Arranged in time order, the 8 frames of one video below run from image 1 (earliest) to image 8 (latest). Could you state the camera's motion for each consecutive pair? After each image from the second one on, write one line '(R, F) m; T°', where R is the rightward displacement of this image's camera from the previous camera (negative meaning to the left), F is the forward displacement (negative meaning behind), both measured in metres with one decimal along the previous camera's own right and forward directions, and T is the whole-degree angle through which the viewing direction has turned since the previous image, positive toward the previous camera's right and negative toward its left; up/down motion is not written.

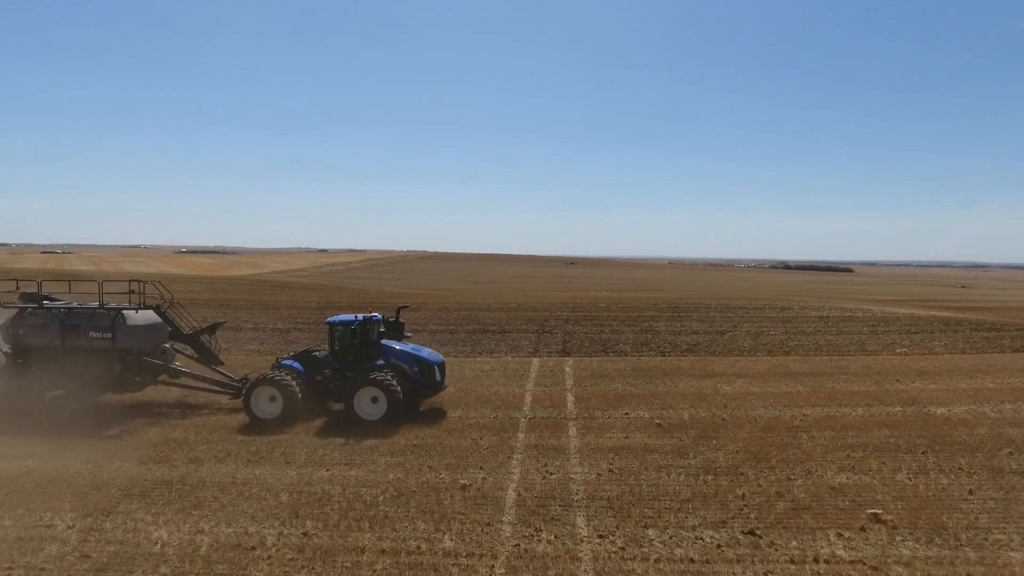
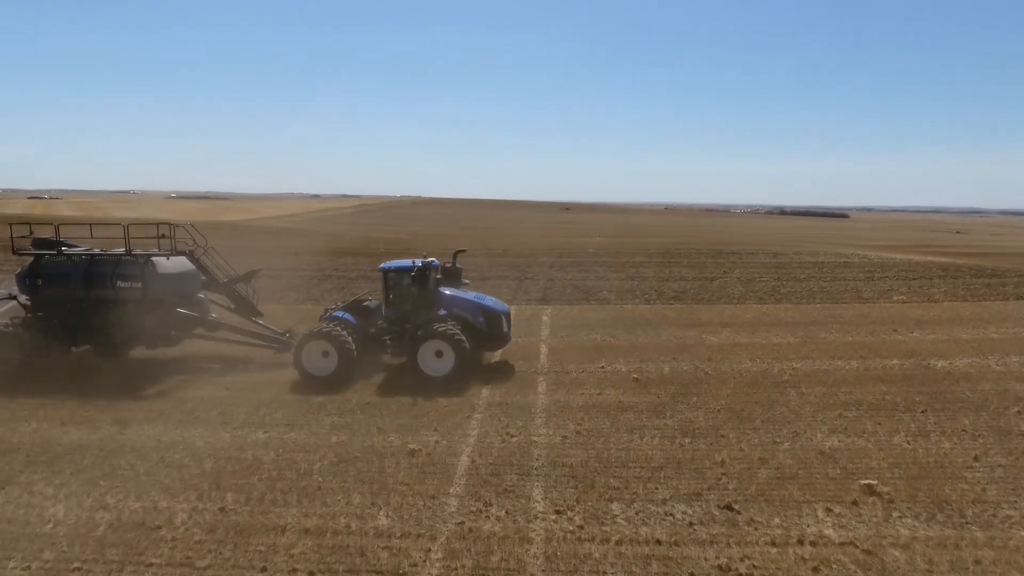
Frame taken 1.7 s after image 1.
(+0.5, +1.1) m; 0°
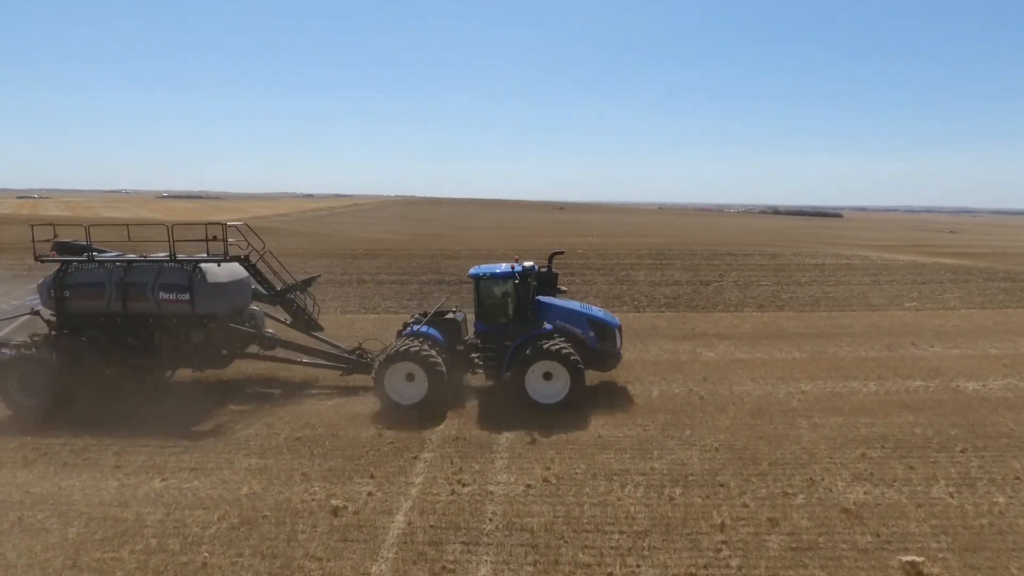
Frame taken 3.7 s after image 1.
(+0.4, +1.6) m; 0°
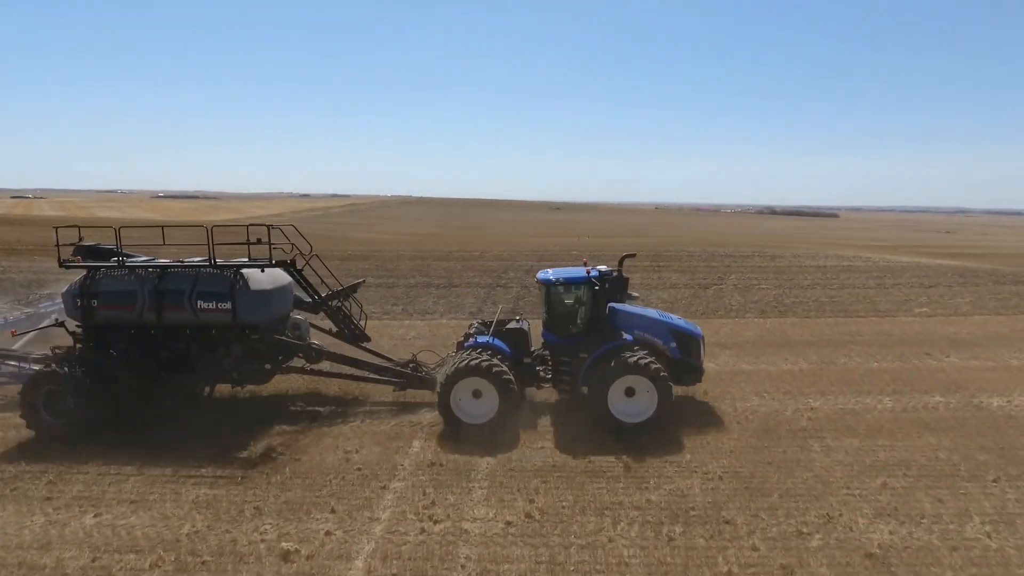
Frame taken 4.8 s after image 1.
(+0.2, +0.8) m; 0°
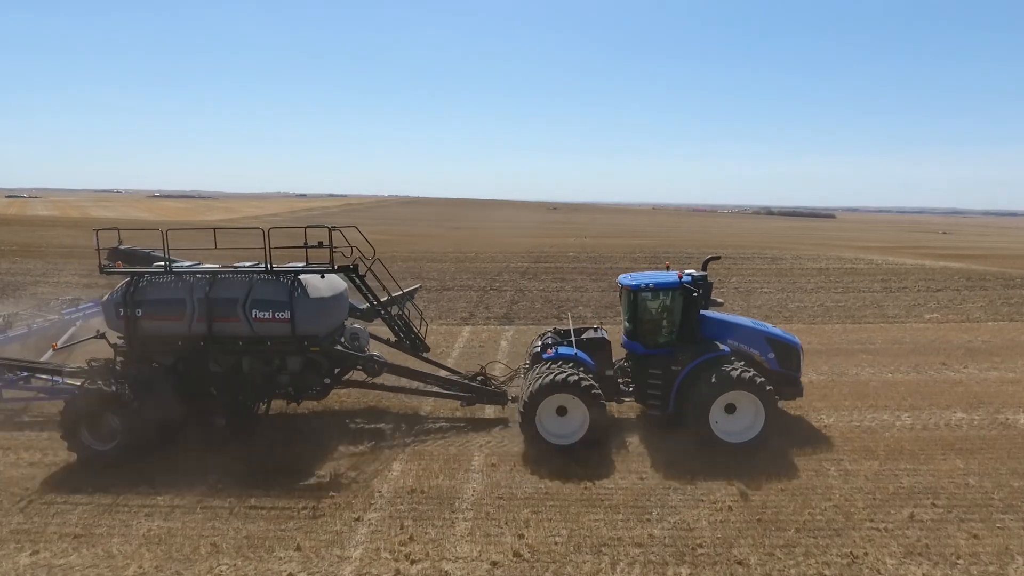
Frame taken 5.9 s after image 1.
(+0.1, +0.7) m; 0°
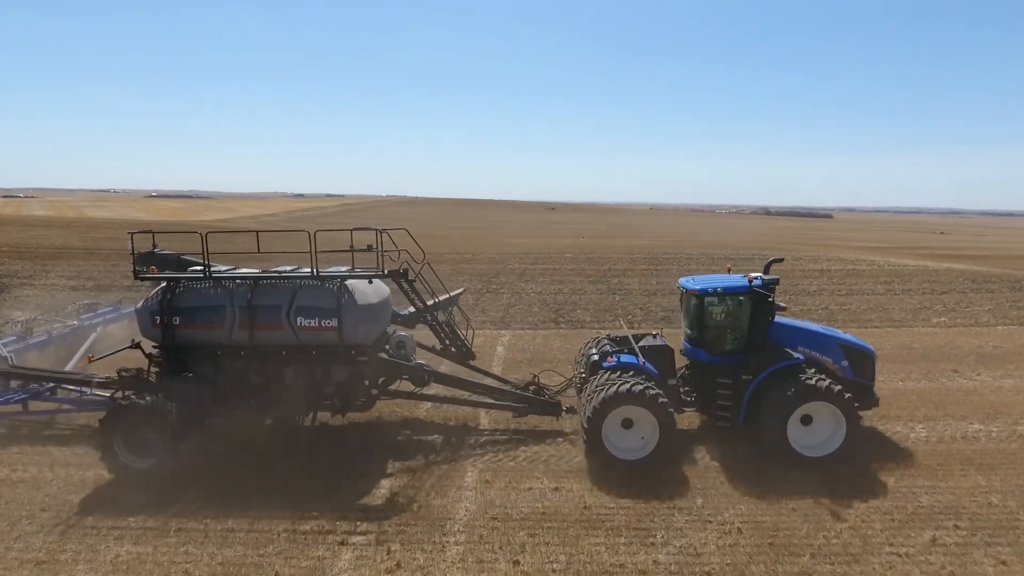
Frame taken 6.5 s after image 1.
(0.0, +0.4) m; 0°
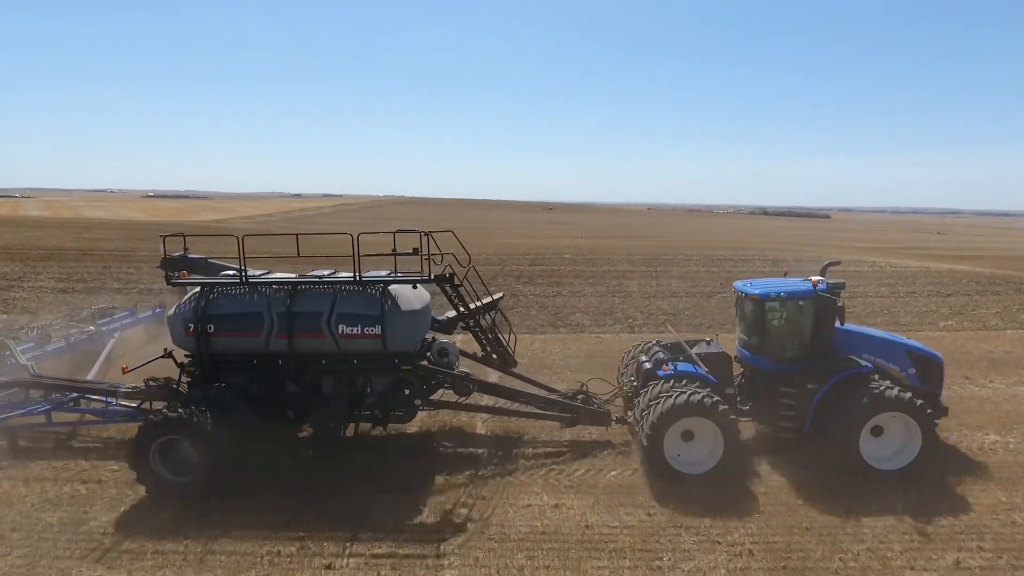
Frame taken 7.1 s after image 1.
(0.0, +0.3) m; 0°
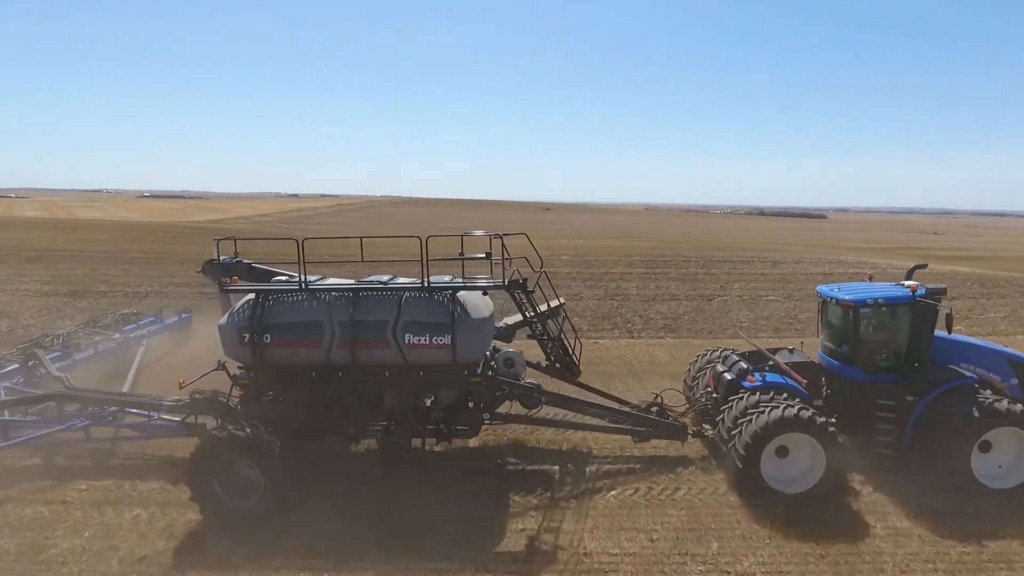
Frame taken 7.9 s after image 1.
(-0.1, +0.3) m; 0°
